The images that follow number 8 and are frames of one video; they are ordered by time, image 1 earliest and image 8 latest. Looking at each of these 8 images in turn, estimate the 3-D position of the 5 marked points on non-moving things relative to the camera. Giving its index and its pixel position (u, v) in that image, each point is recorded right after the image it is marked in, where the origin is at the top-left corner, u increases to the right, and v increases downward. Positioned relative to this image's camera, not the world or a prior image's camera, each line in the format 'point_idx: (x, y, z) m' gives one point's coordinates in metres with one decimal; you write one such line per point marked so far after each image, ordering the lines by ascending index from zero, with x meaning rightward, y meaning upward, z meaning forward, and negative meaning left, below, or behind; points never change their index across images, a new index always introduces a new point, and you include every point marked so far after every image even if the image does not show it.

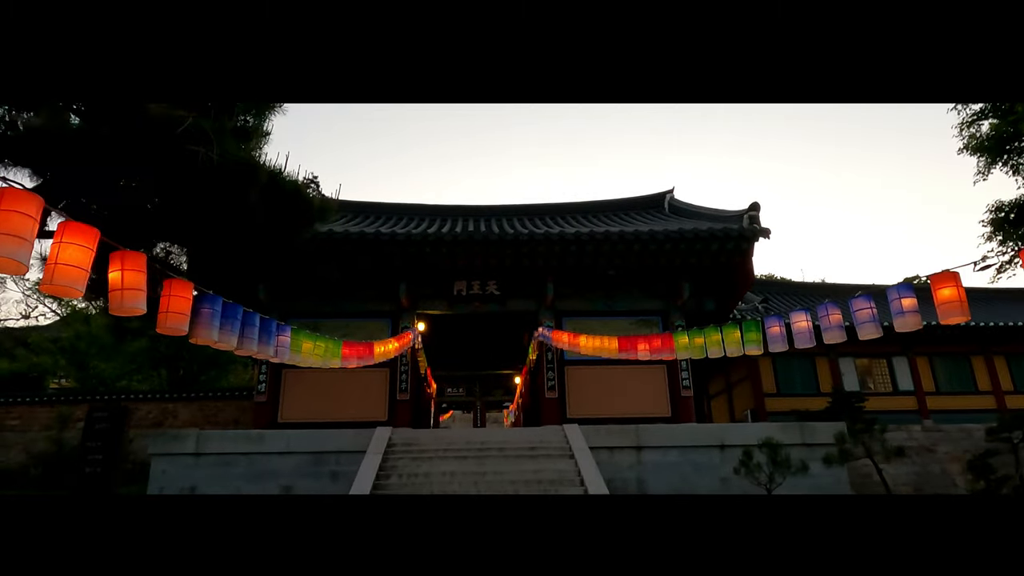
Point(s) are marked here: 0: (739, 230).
0: (+4.4, +1.1, +11.4) m
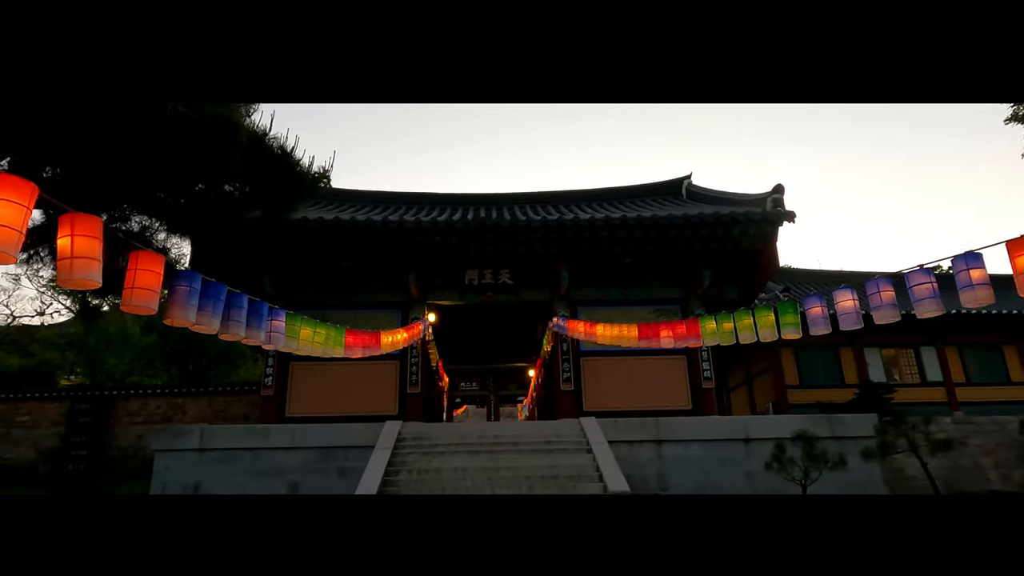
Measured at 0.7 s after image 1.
0: (+4.6, +1.4, +10.8) m
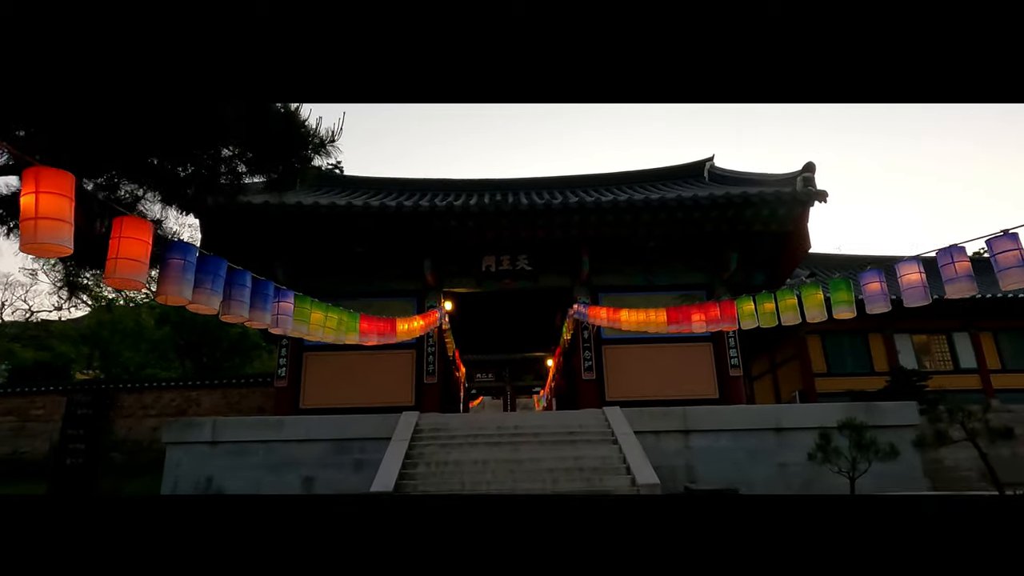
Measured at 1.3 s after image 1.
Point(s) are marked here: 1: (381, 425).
0: (+4.9, +1.7, +10.3) m
1: (-2.1, -2.2, +9.5) m
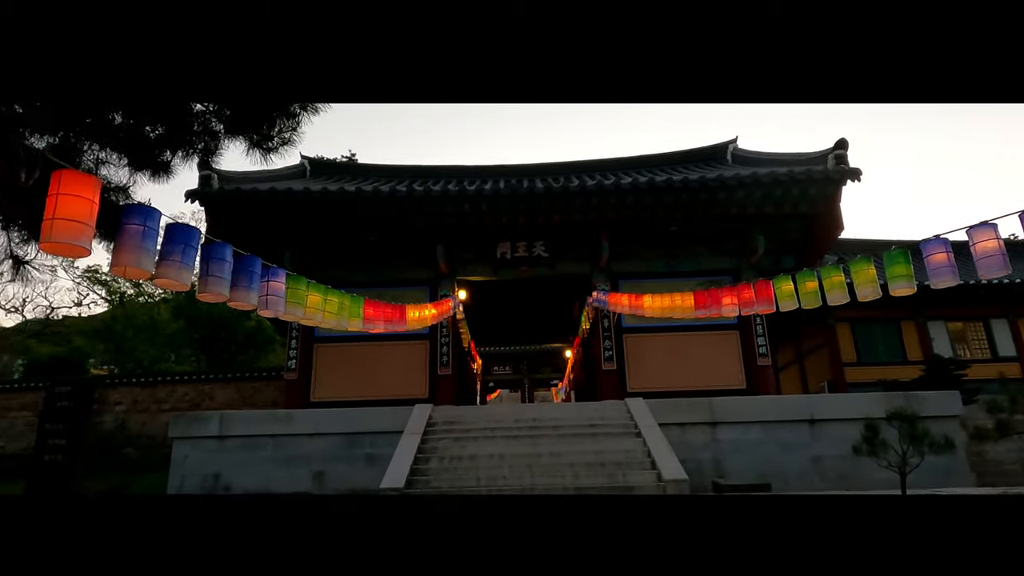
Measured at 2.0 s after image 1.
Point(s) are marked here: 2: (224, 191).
0: (+5.2, +2.0, +9.7) m
1: (-1.9, -2.0, +9.1) m
2: (-4.9, +1.7, +10.0) m
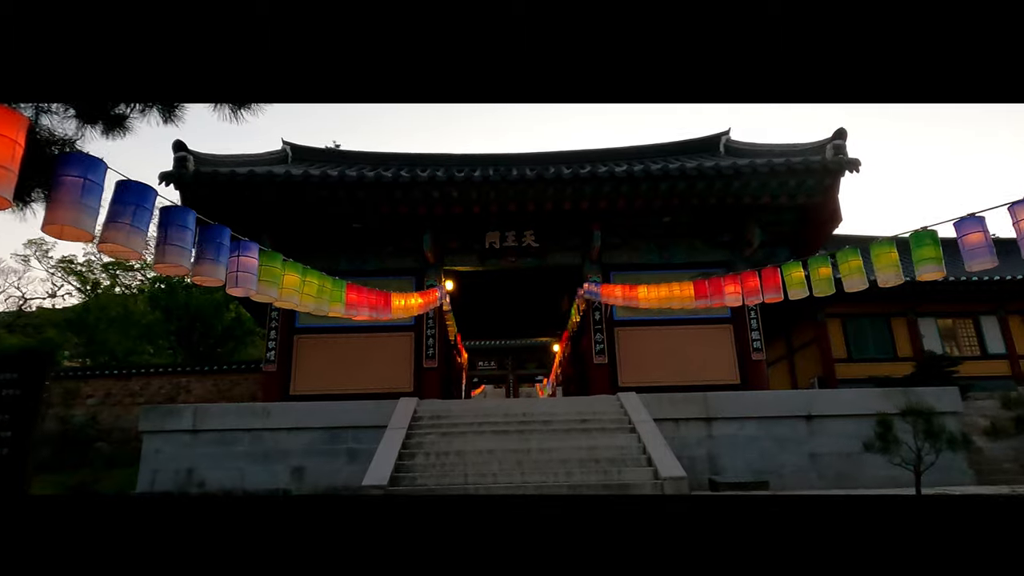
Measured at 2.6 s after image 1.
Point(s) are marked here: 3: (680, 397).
0: (+5.0, +2.1, +9.5) m
1: (-2.0, -1.9, +8.7) m
2: (-5.1, +1.9, +9.5) m
3: (+2.5, -1.6, +8.6) m
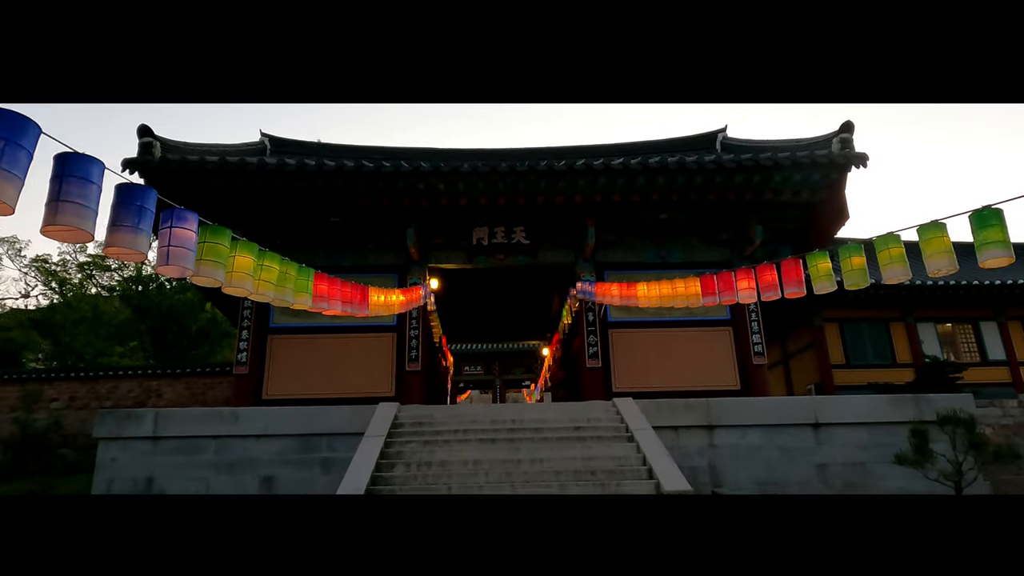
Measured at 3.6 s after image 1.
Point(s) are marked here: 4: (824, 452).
0: (+4.9, +2.1, +9.0) m
1: (-2.2, -1.8, +8.1) m
2: (-5.2, +2.0, +8.9) m
3: (+2.3, -1.6, +8.0) m
4: (+4.3, -2.2, +8.0) m
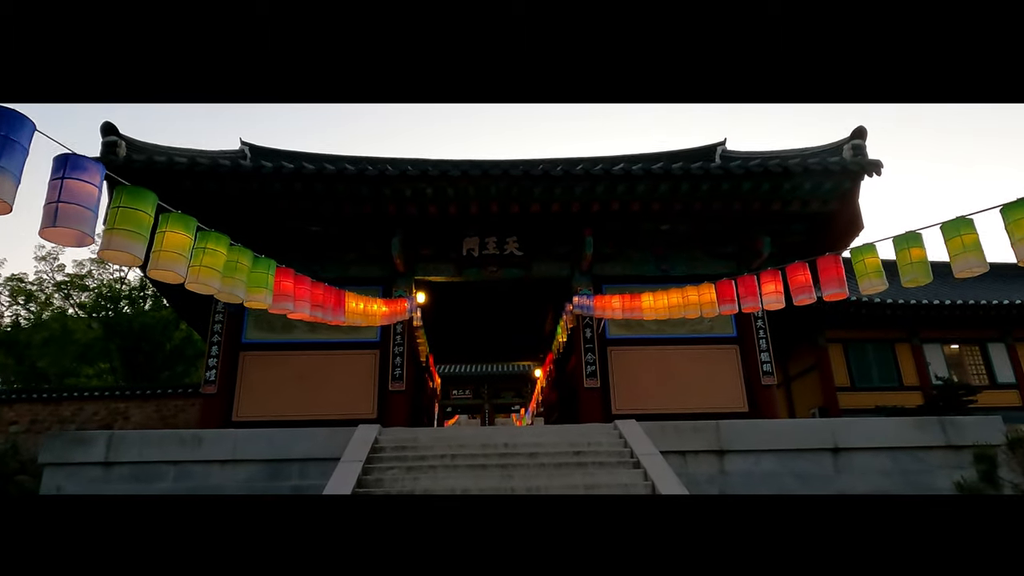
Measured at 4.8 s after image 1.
0: (+4.8, +1.8, +8.6) m
1: (-2.3, -1.9, +7.3) m
2: (-5.3, +1.8, +8.2) m
3: (+2.2, -1.8, +7.4) m
4: (+4.2, -2.4, +7.3) m
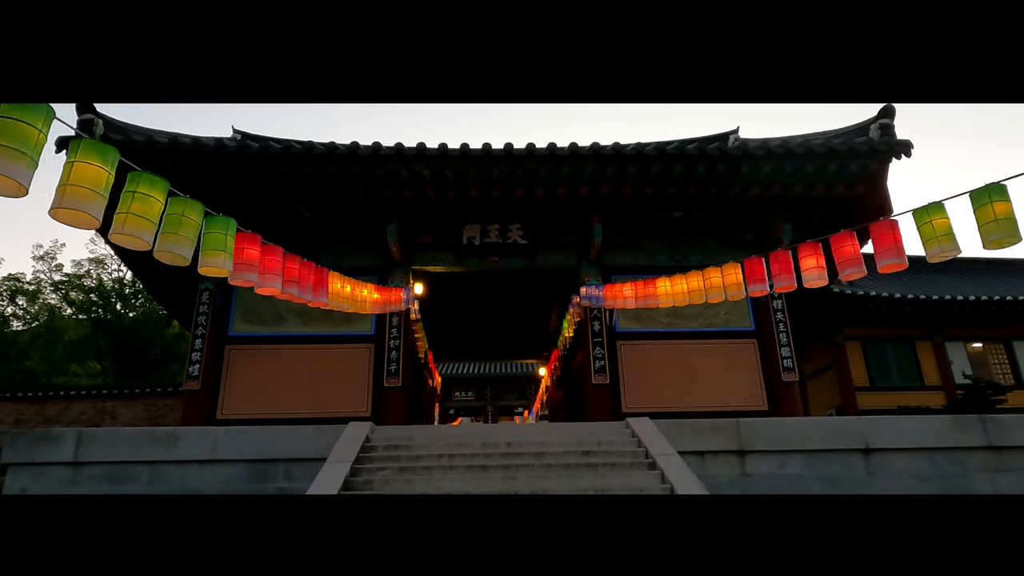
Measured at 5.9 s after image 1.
0: (+4.8, +2.0, +8.0) m
1: (-2.2, -1.8, +6.8) m
2: (-5.3, +2.0, +7.7) m
3: (+2.2, -1.6, +6.8) m
4: (+4.2, -2.2, +6.7) m
